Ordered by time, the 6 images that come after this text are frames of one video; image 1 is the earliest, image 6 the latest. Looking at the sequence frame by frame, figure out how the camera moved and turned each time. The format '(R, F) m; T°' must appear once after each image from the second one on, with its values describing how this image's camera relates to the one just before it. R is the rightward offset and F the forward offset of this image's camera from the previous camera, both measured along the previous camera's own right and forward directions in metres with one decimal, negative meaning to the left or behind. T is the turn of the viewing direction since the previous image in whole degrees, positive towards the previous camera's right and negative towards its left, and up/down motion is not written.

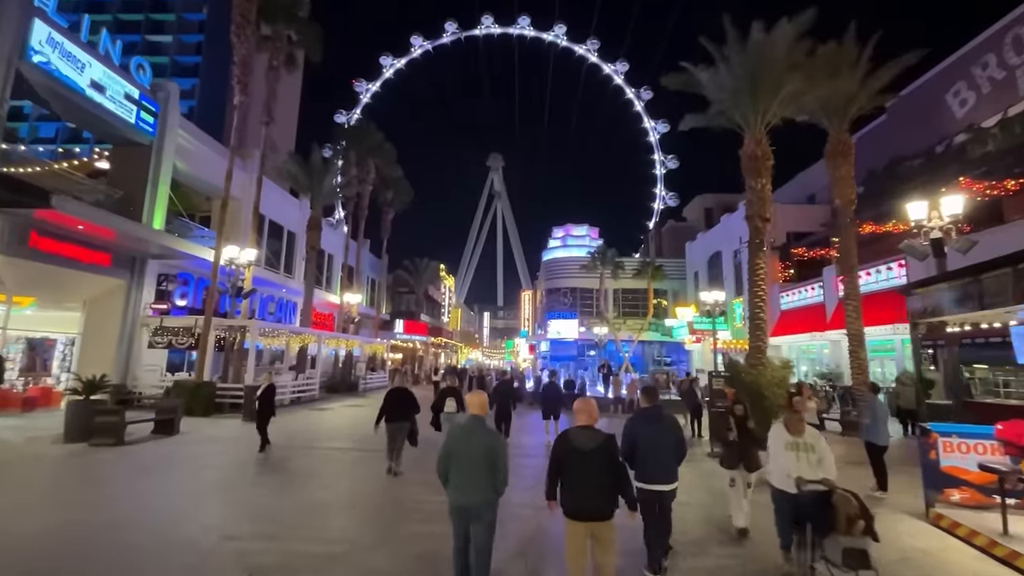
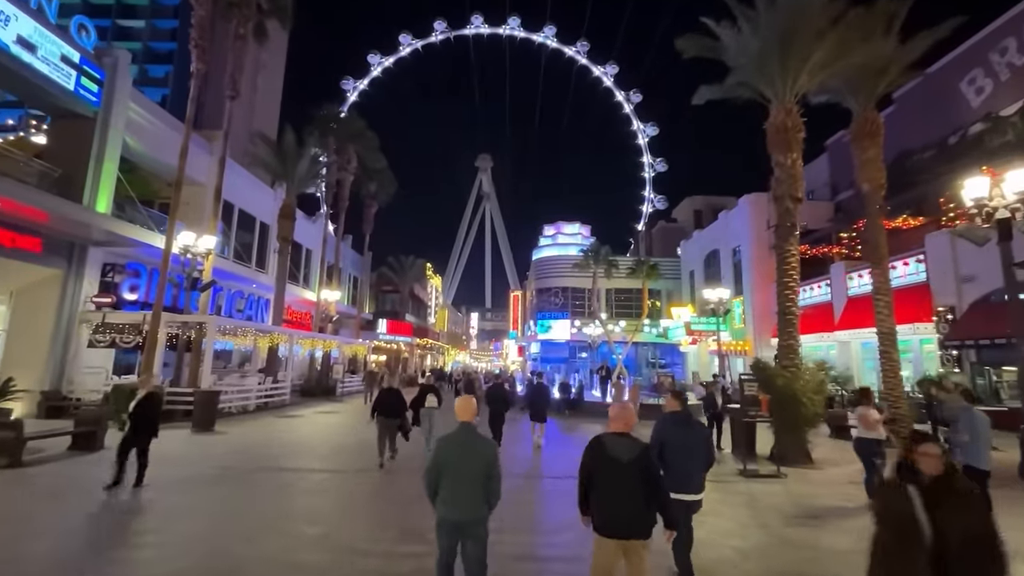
(-0.1, +2.2) m; +1°
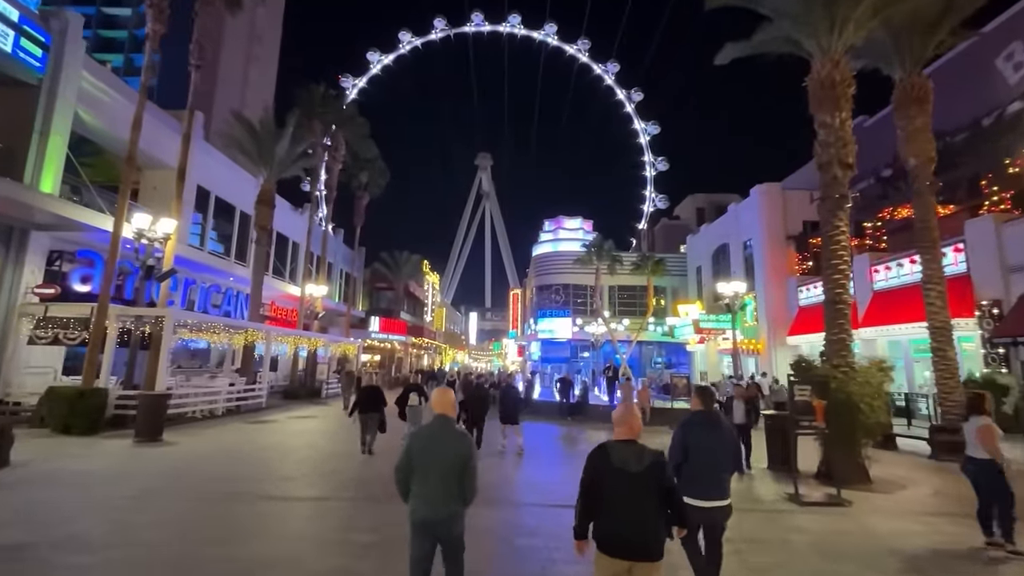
(+0.1, +2.2) m; 0°
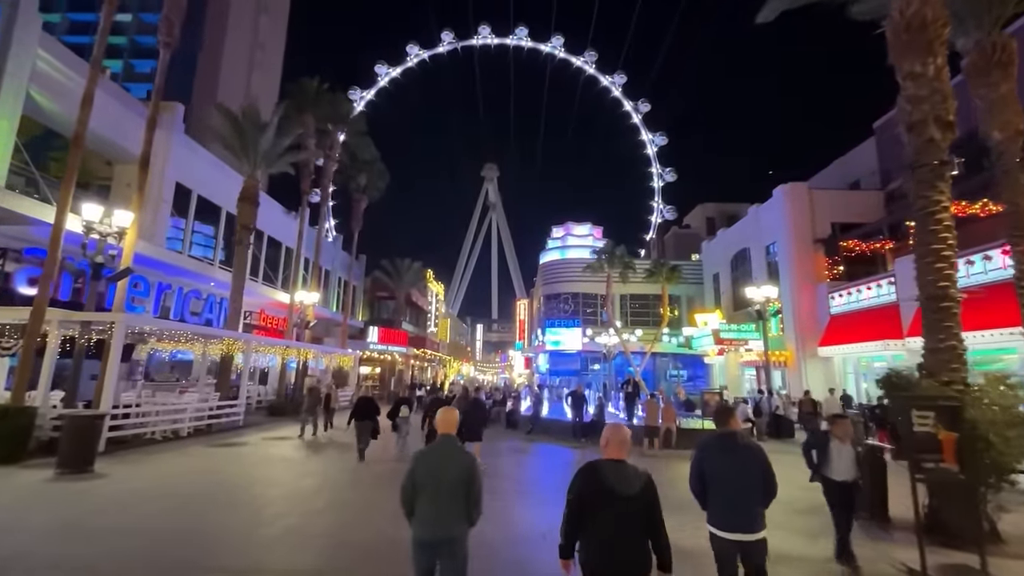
(0.0, +2.4) m; -1°
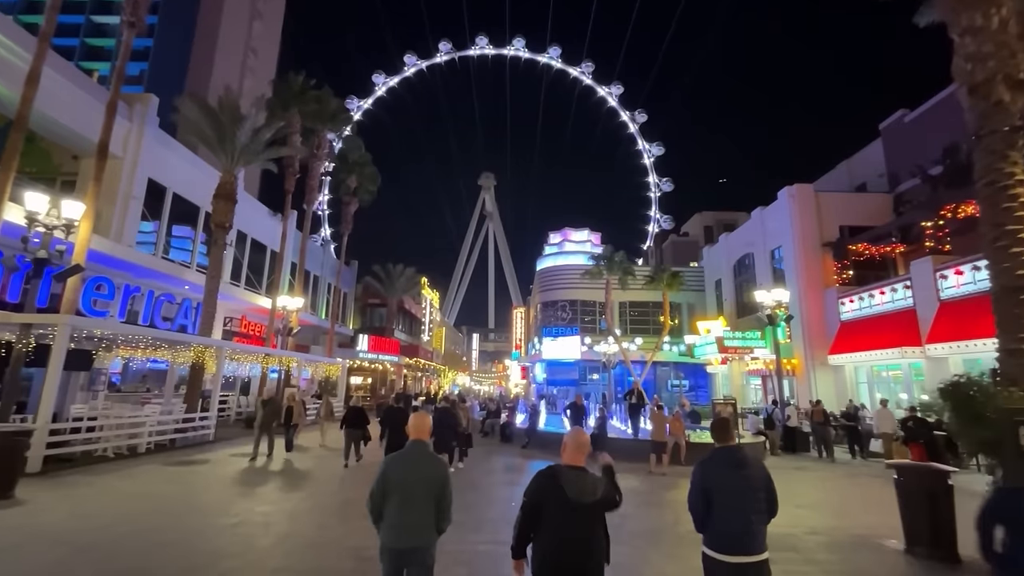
(+0.1, +1.5) m; 0°
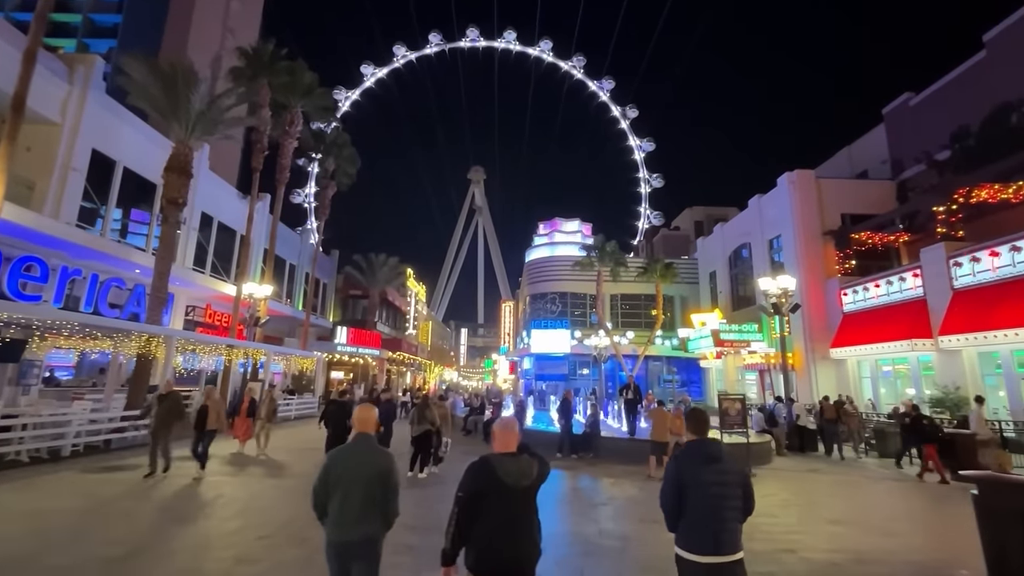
(+0.2, +1.8) m; +1°
